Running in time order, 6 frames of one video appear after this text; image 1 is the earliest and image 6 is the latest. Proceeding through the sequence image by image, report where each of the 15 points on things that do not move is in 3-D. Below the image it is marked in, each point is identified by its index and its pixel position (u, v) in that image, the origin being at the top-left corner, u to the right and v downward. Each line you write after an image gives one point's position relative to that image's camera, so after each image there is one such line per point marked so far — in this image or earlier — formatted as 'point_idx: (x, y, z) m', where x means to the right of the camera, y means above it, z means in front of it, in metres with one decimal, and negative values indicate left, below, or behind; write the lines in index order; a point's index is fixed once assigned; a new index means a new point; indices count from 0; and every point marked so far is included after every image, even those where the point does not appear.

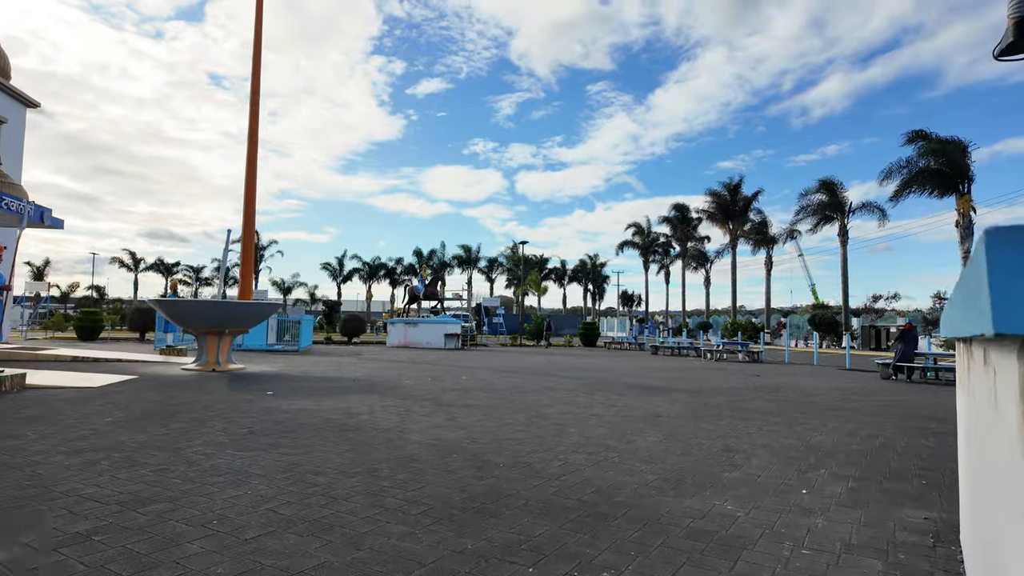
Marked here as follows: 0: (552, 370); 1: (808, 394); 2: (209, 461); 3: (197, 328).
0: (+1.1, -2.4, +17.6) m
1: (+6.7, -2.4, +13.5) m
2: (-3.2, -1.8, +6.3) m
3: (-8.7, -1.1, +16.6) m
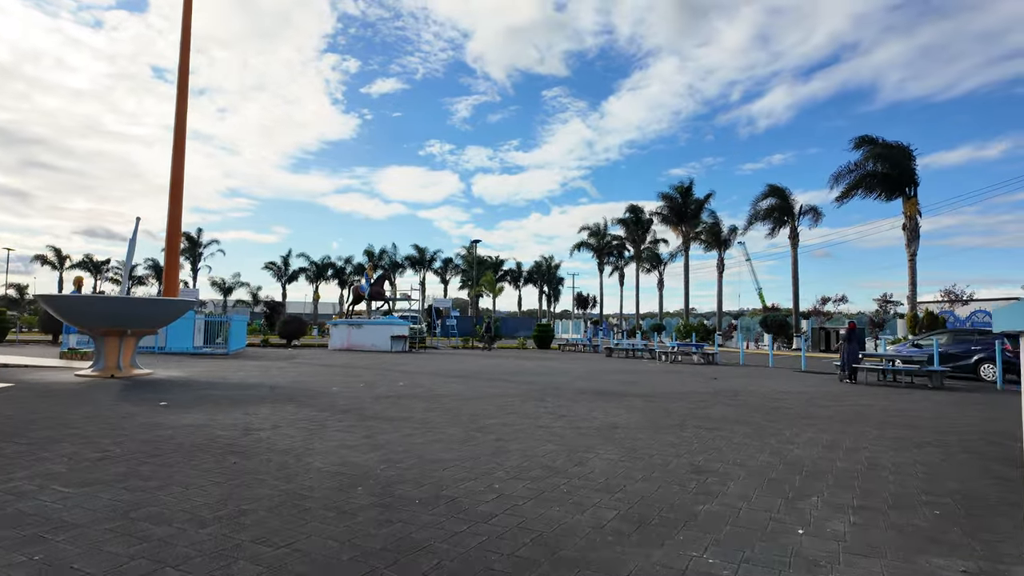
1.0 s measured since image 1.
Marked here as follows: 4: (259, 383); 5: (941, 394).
0: (-0.4, -2.3, +16.2) m
1: (+5.5, -2.3, +12.6) m
2: (-3.9, -1.7, +4.7) m
3: (-10.1, -1.0, +14.5) m
4: (-5.6, -2.1, +13.3) m
5: (+10.3, -2.6, +14.5) m
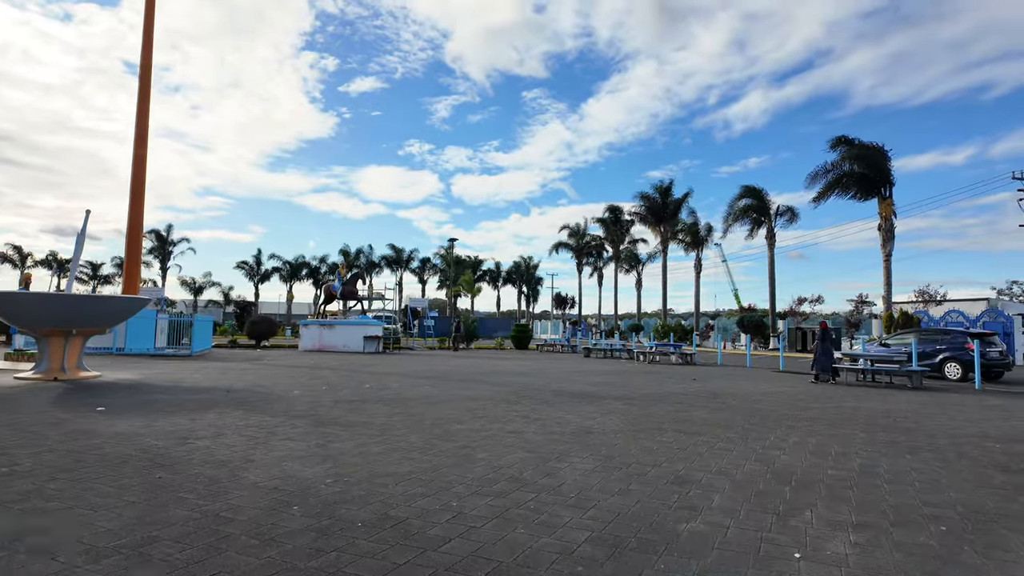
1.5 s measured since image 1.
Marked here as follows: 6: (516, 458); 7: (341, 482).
0: (-1.0, -2.3, +15.6) m
1: (+4.9, -2.3, +12.1) m
2: (-4.1, -1.6, +3.9) m
3: (-10.7, -0.9, +13.5) m
4: (-6.2, -2.0, +12.5) m
5: (+9.7, -2.5, +14.2) m
6: (0.0, -1.8, +6.2) m
7: (-1.5, -1.7, +5.3) m
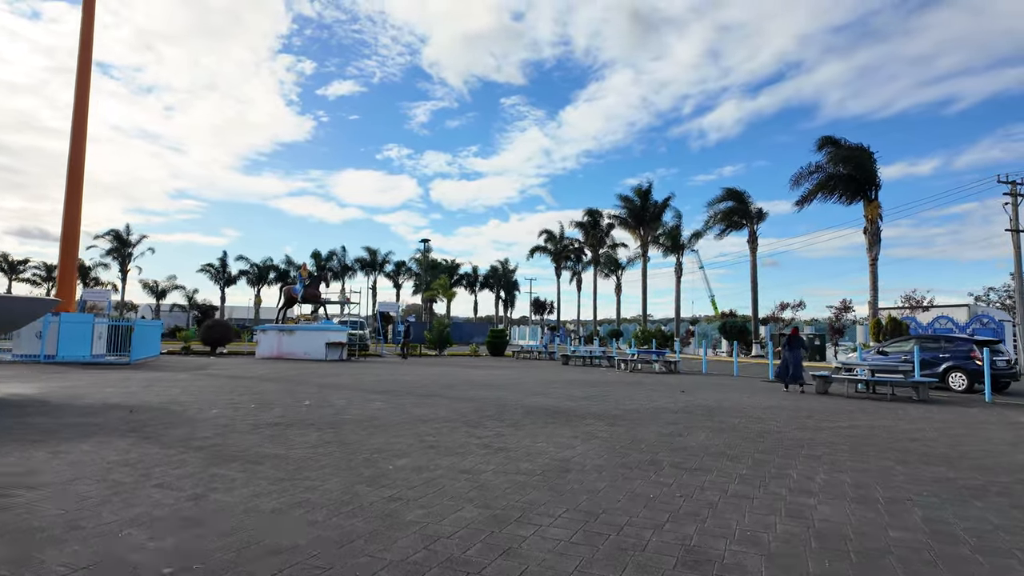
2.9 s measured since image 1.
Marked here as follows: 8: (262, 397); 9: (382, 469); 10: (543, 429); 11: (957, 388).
0: (-1.8, -2.3, +13.8) m
1: (+4.3, -2.3, +10.5) m
2: (-4.5, -1.5, +2.0) m
3: (-11.4, -0.9, +11.4) m
4: (-6.8, -2.0, +10.5) m
5: (+9.0, -2.6, +12.8) m
6: (-0.4, -1.7, +4.4) m
7: (-1.9, -1.6, +3.5) m
8: (-4.9, -2.1, +11.8) m
9: (-1.3, -1.8, +6.0) m
10: (+0.4, -2.0, +8.6) m
11: (+11.9, -2.6, +15.9) m
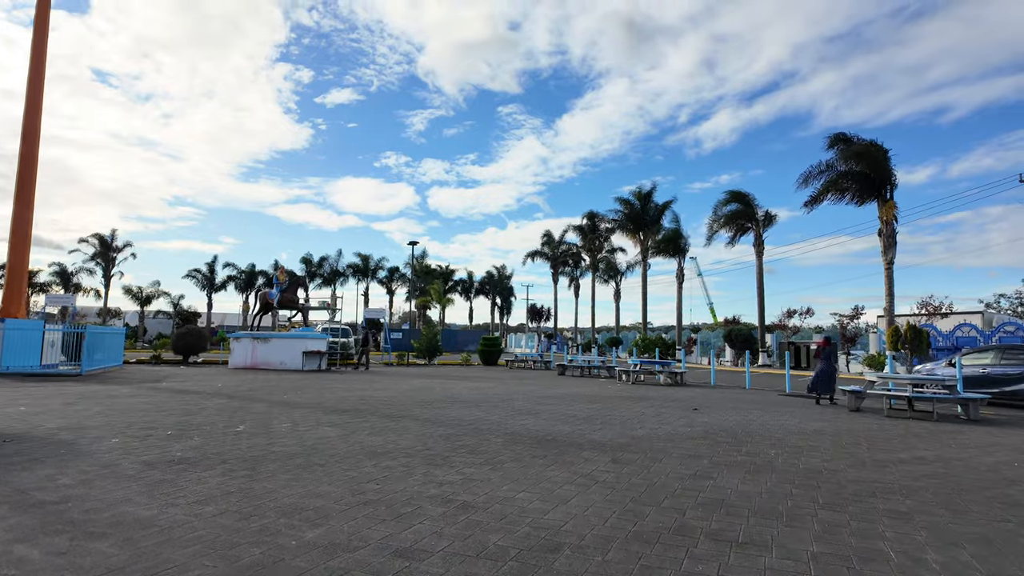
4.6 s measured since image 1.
0: (-2.1, -2.3, +11.7) m
1: (+4.0, -2.3, +8.5) m
2: (-4.7, -1.4, 0.0) m
3: (-11.6, -0.8, +9.3) m
4: (-7.1, -2.0, +8.4) m
5: (+8.7, -2.6, +10.8) m
6: (-0.6, -1.6, +2.4) m
7: (-2.1, -1.5, +1.4) m
8: (-5.2, -2.1, +9.7) m
9: (-1.6, -1.7, +4.0) m
10: (+0.2, -2.0, +6.6) m
11: (+11.6, -2.7, +13.9) m
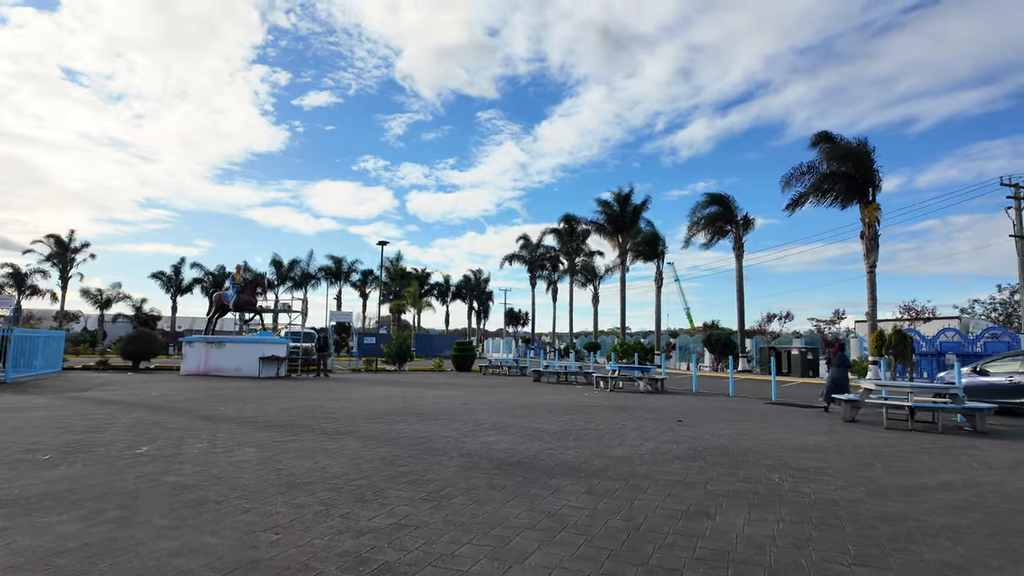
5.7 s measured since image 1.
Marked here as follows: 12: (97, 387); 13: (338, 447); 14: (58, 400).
0: (-2.7, -2.3, +10.3) m
1: (+3.5, -2.2, +7.3) m
2: (-4.9, -1.2, -1.5) m
3: (-12.2, -0.7, +7.6) m
4: (-7.6, -1.9, +6.8) m
5: (+8.1, -2.6, +9.7) m
6: (-0.9, -1.5, +1.0) m
7: (-2.4, -1.4, 0.0) m
8: (-5.8, -2.0, +8.2) m
9: (-1.9, -1.6, +2.5) m
10: (-0.3, -1.9, +5.2) m
11: (+10.8, -2.7, +12.9) m
12: (-11.9, -2.8, +17.3) m
13: (-2.2, -2.0, +7.8) m
14: (-10.3, -2.6, +13.7) m
